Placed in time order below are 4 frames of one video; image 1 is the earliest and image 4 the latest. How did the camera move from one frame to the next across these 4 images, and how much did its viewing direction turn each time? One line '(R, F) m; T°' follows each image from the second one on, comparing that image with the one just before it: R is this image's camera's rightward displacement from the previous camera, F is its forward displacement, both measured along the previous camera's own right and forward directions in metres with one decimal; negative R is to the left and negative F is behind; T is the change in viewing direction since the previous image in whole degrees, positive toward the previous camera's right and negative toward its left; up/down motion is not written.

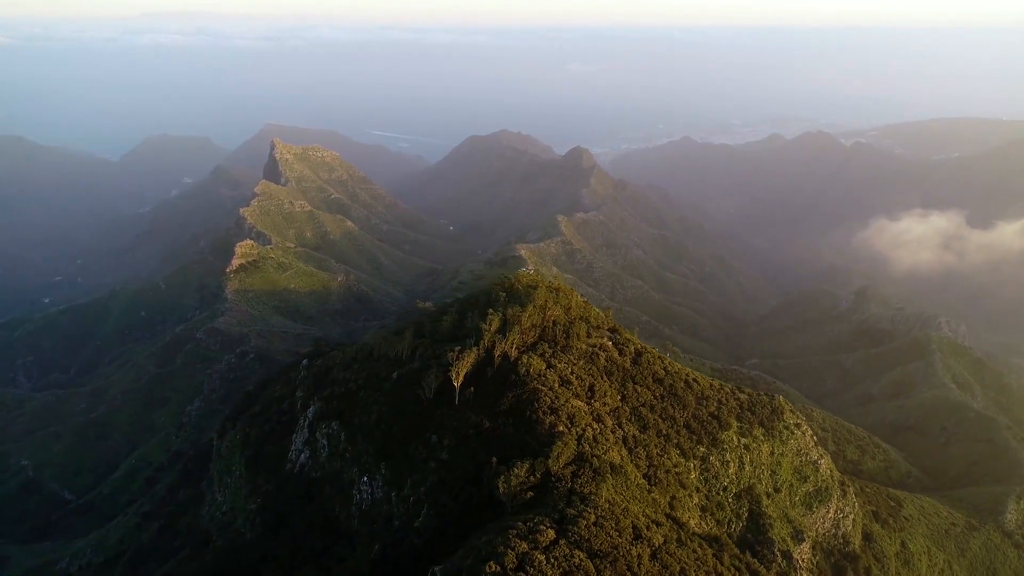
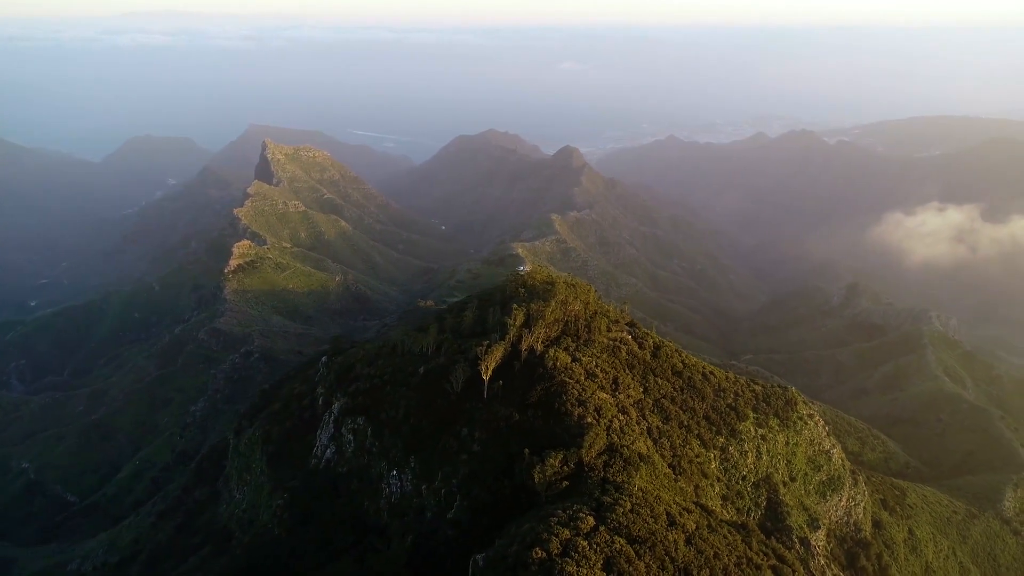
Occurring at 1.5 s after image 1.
(-2.5, -0.6) m; +1°
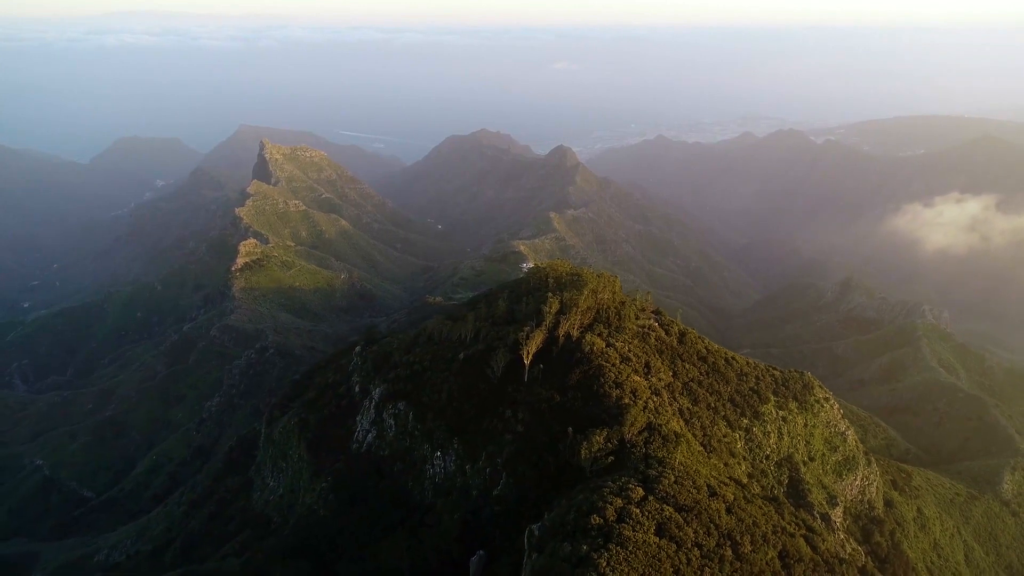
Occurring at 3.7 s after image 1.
(-3.3, -1.7) m; +1°
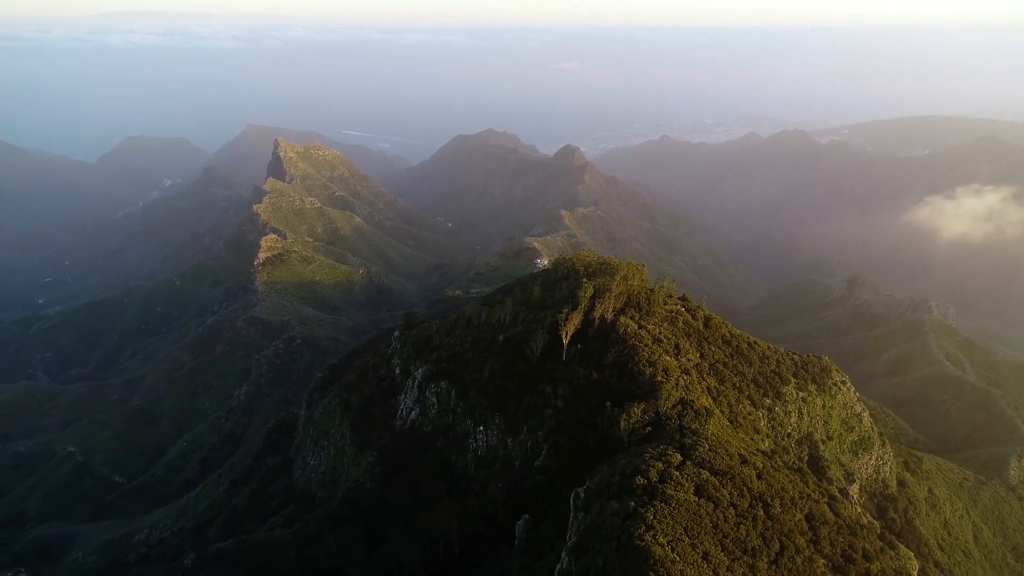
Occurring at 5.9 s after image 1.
(-2.6, -2.6) m; 0°
